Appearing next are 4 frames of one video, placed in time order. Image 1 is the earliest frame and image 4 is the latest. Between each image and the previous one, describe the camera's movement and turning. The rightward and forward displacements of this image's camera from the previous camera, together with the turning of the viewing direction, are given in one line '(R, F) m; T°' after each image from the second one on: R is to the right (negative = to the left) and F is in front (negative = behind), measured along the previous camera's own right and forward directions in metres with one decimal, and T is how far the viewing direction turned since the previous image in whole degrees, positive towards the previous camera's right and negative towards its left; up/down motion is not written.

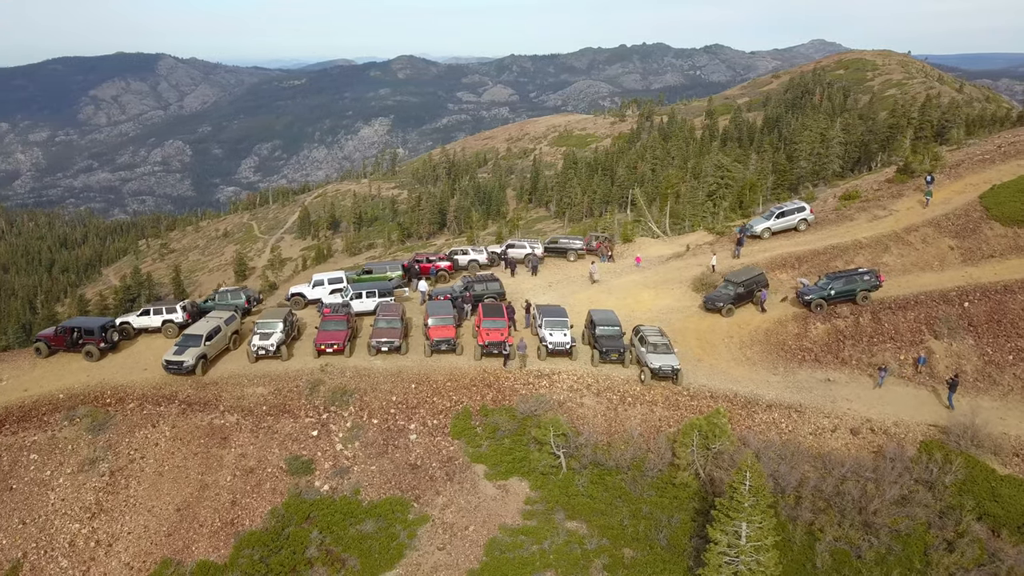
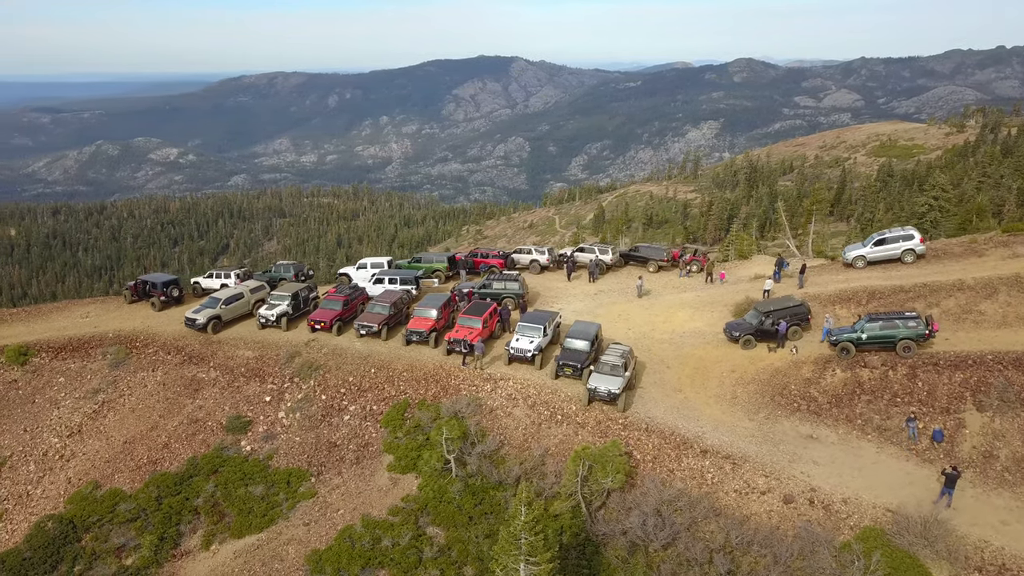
(+10.5, +2.6) m; -22°
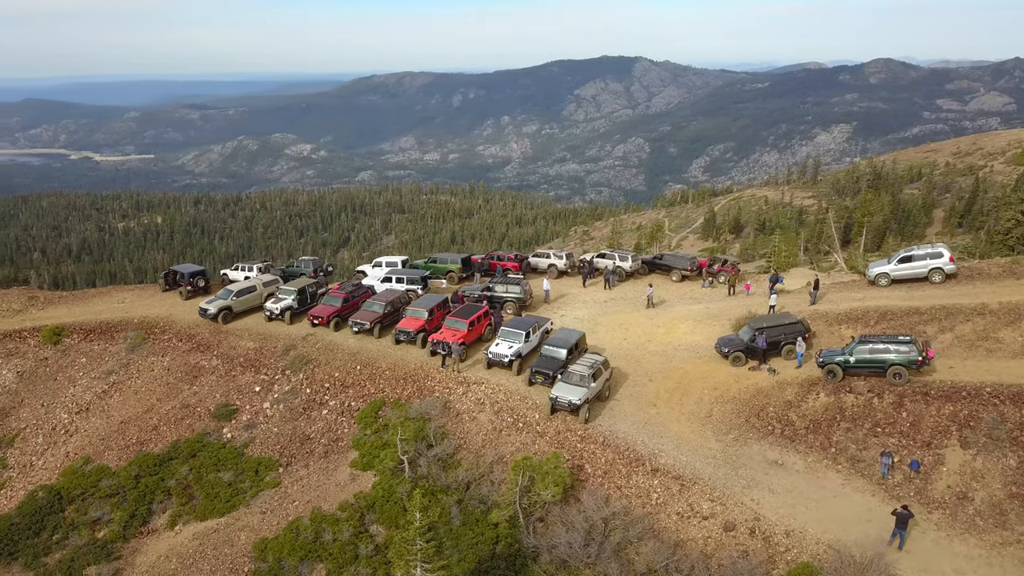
(+4.1, +0.4) m; -8°
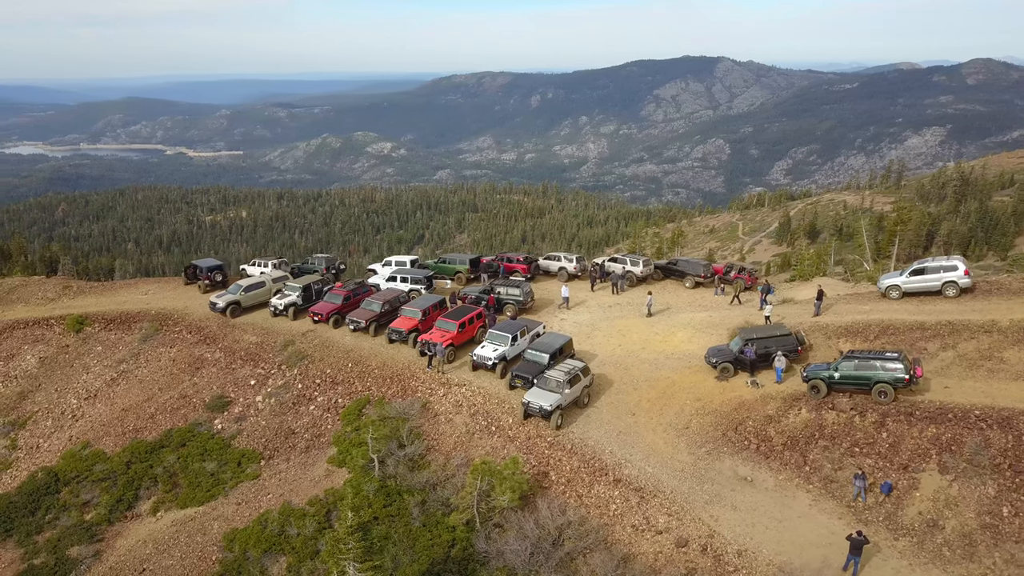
(+2.7, +0.2) m; -5°
